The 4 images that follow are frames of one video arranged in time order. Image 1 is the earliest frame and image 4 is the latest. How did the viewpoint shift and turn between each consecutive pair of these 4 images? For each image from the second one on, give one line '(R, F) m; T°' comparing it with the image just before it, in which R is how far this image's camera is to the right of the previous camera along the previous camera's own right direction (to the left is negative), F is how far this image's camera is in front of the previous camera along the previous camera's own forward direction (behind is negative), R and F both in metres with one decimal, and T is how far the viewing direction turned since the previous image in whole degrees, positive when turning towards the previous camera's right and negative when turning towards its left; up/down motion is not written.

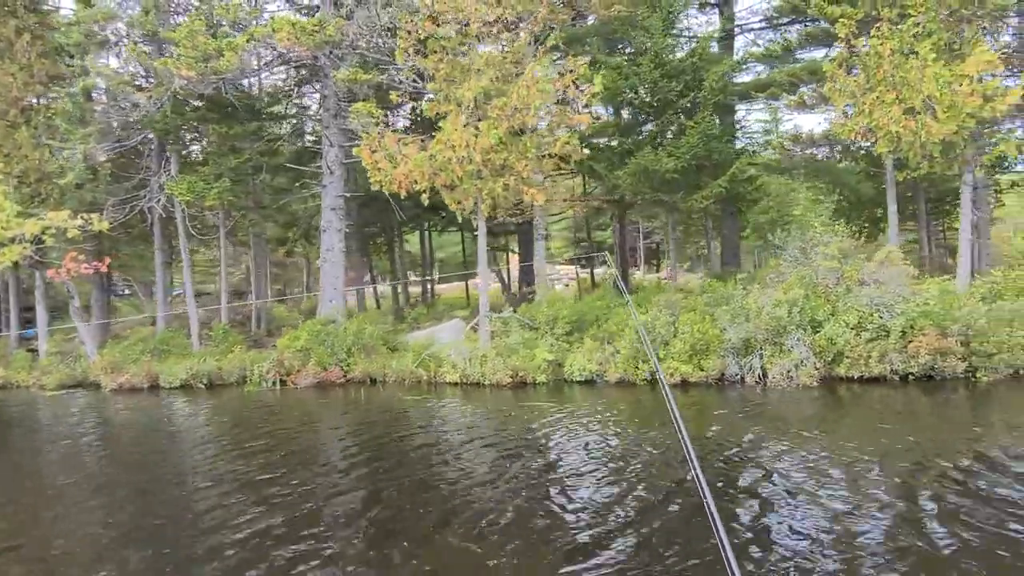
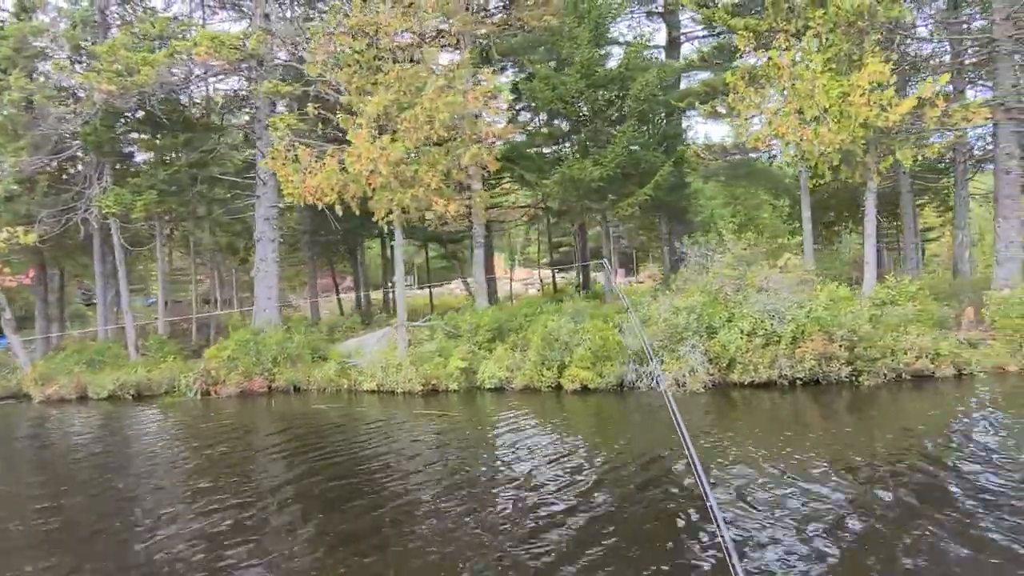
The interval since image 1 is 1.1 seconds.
(+1.3, -0.2) m; +1°
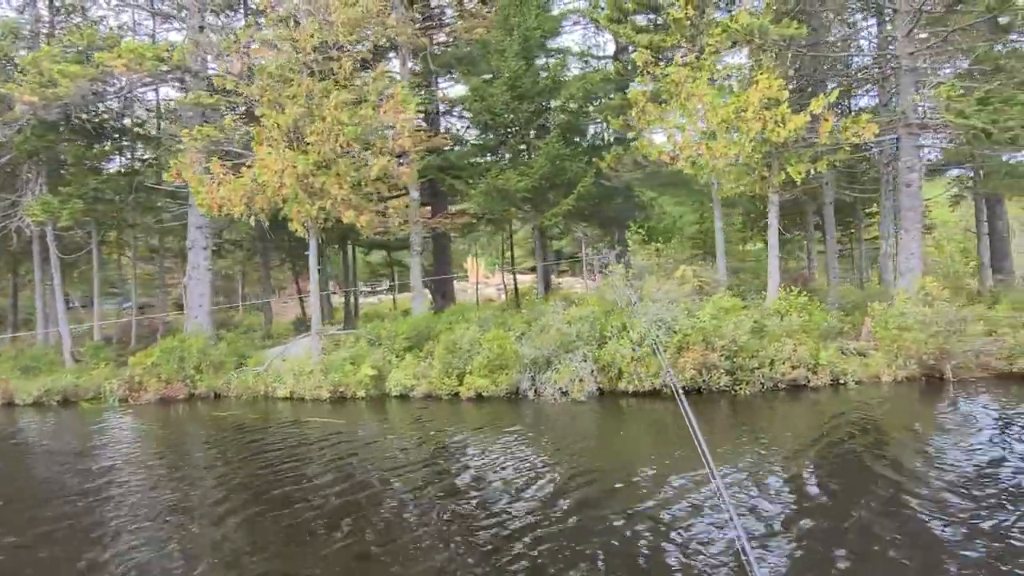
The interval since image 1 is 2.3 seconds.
(+1.4, -0.3) m; 0°
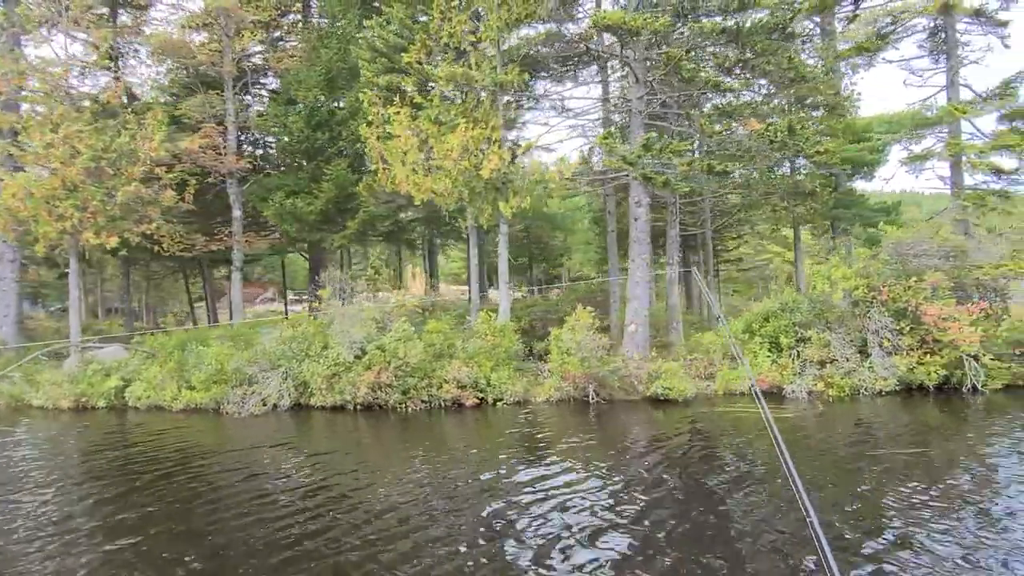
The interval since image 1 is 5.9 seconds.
(+4.4, -1.1) m; +1°
